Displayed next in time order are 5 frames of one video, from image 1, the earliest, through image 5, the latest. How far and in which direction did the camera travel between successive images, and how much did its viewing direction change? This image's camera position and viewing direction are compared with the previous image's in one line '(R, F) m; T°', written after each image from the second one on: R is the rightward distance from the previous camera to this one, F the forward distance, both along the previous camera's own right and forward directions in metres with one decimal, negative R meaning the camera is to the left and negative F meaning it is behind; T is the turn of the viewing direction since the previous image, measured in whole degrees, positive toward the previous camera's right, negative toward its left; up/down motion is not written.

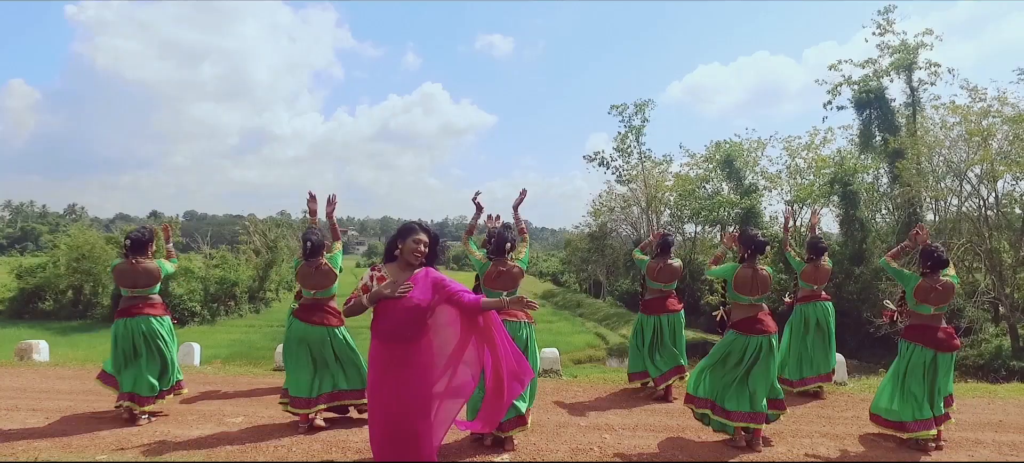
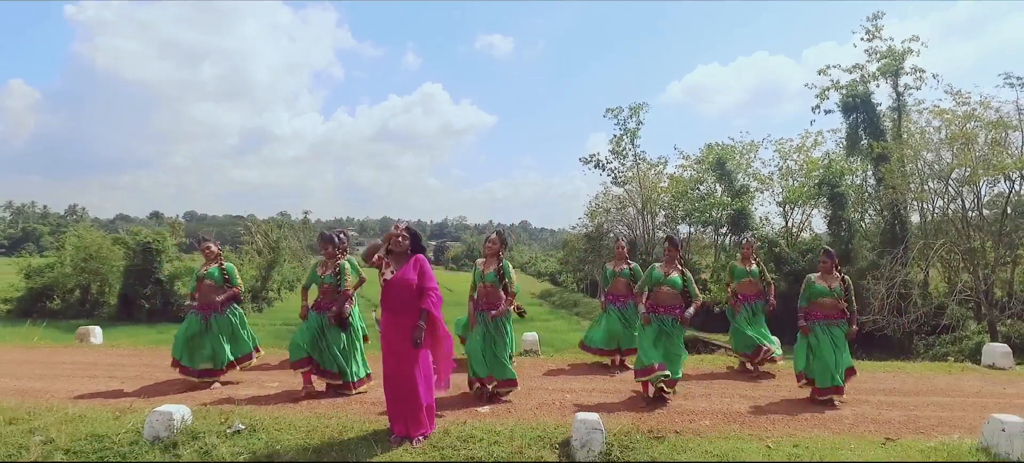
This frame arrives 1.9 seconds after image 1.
(+0.1, -0.9) m; 0°
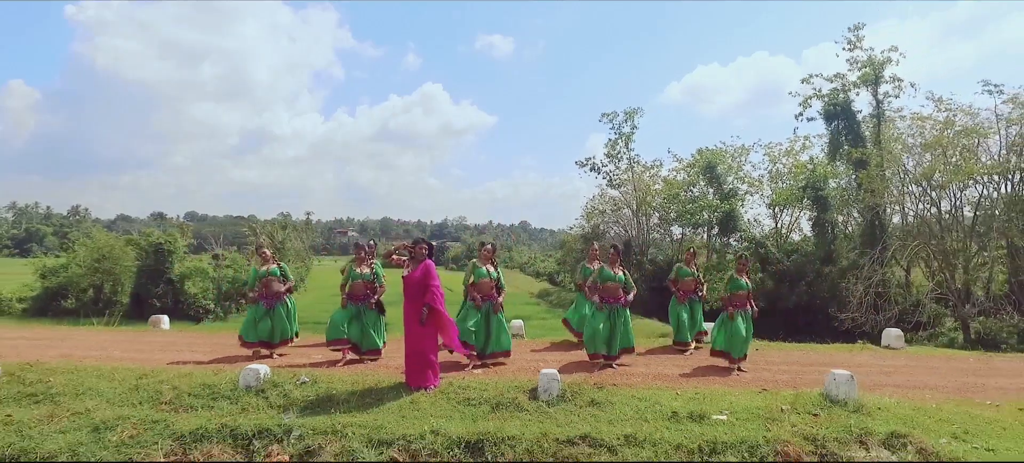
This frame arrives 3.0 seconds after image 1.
(+0.1, -1.4) m; 0°
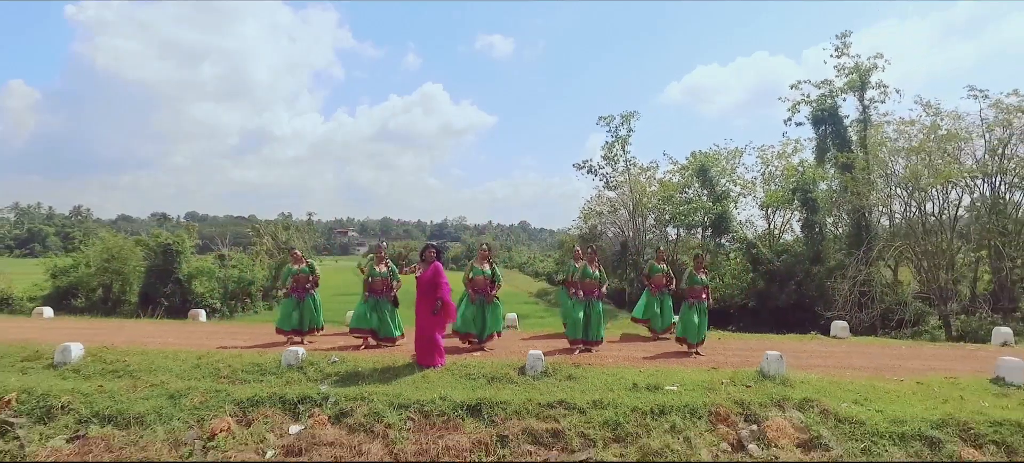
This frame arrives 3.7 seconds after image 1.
(+0.1, -1.1) m; 0°
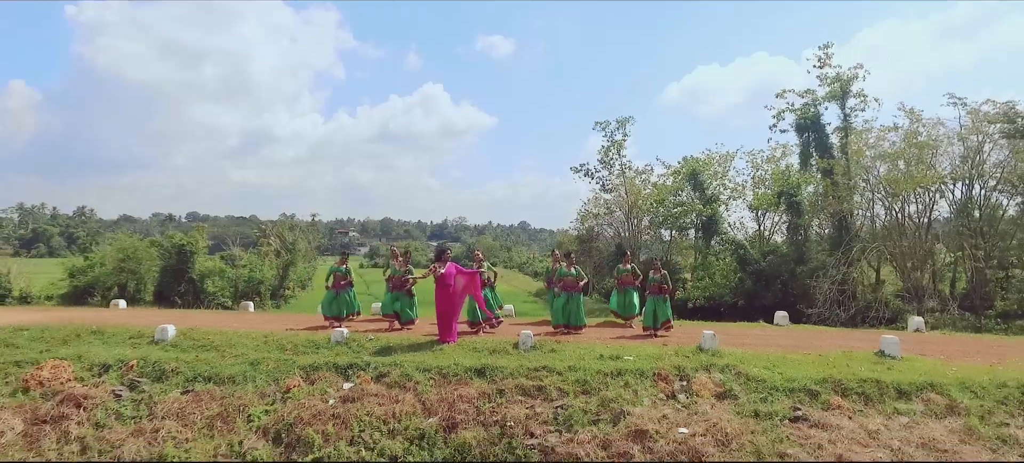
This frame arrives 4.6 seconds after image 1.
(+0.1, -1.7) m; 0°
